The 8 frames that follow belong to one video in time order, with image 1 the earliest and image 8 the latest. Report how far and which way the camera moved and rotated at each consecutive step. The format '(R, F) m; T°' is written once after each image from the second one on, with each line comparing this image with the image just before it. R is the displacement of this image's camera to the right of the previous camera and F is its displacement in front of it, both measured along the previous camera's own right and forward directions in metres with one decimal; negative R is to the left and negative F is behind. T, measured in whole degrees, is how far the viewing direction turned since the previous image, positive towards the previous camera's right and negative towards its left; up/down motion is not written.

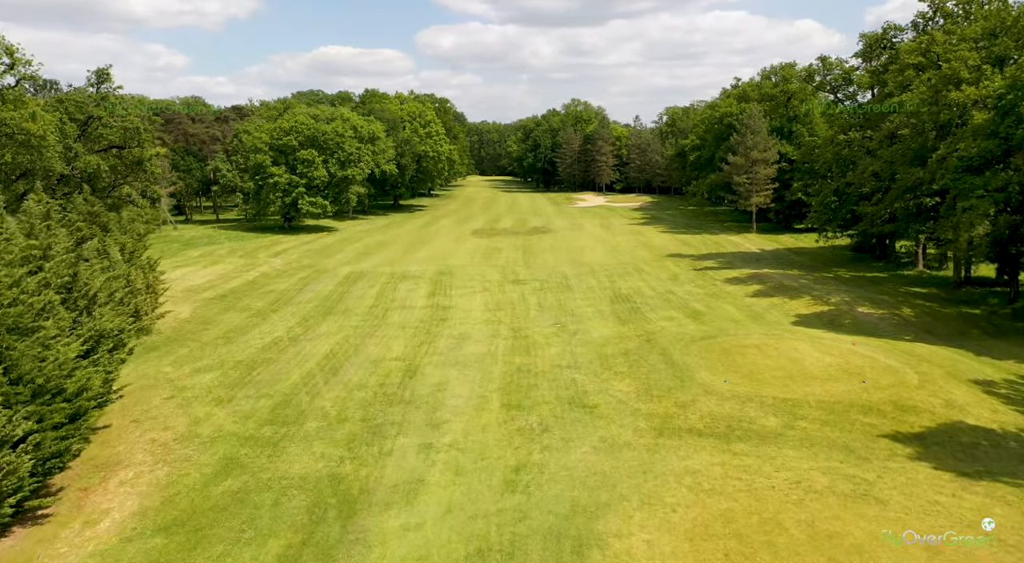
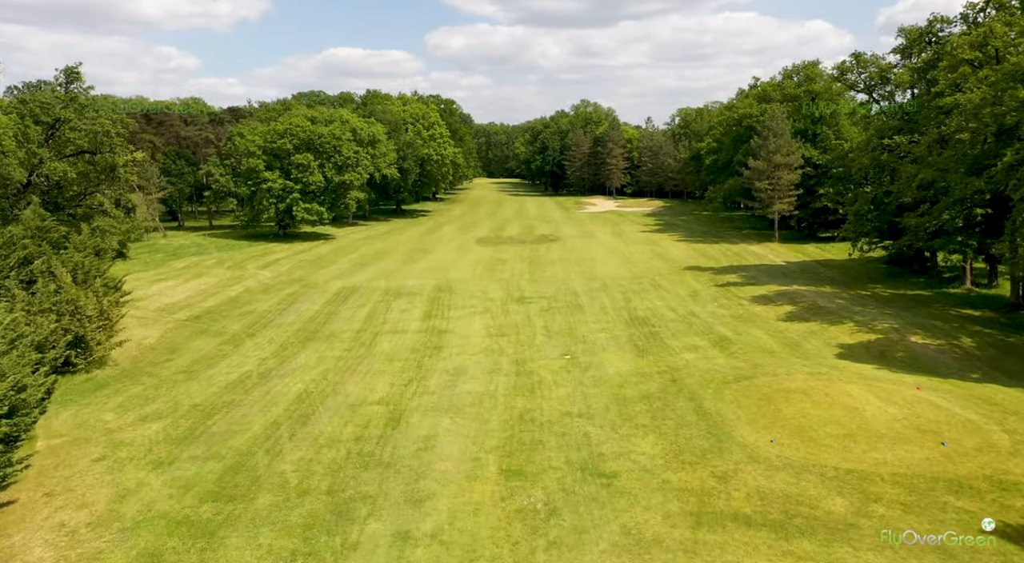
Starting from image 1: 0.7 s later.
(+0.2, +3.1) m; -1°
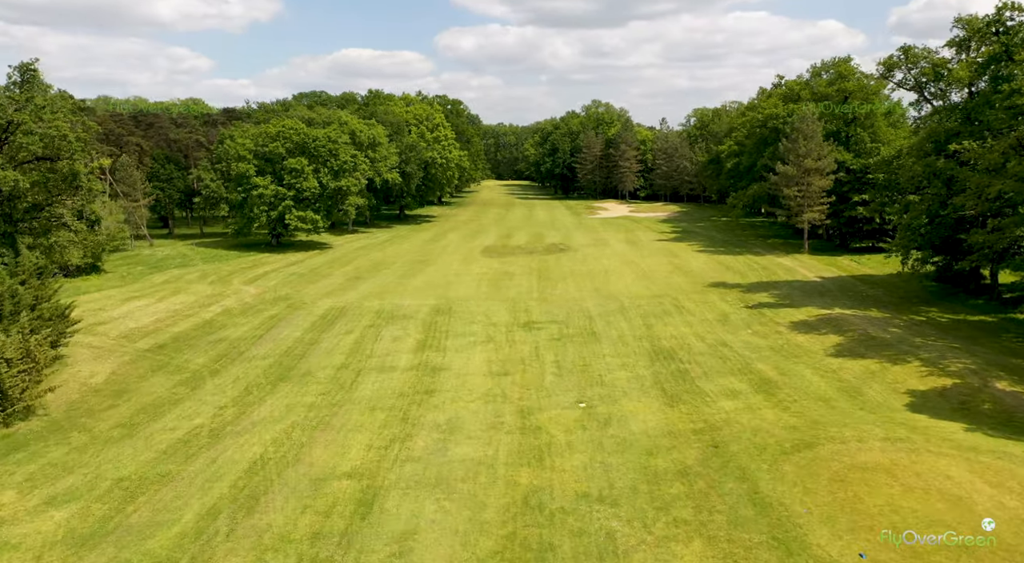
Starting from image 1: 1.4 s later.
(+0.1, +3.7) m; -1°
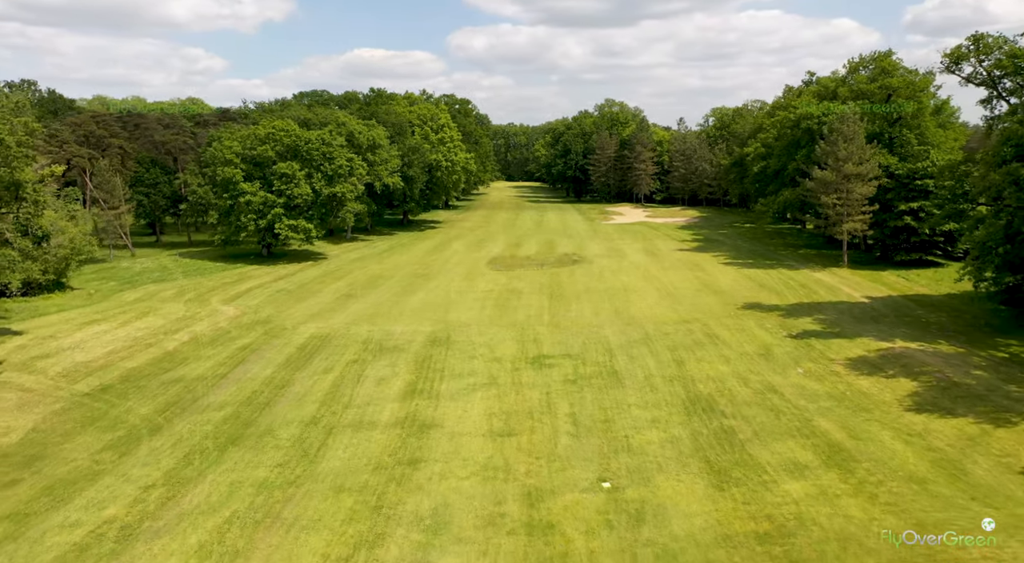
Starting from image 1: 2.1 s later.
(+0.1, +4.2) m; -1°
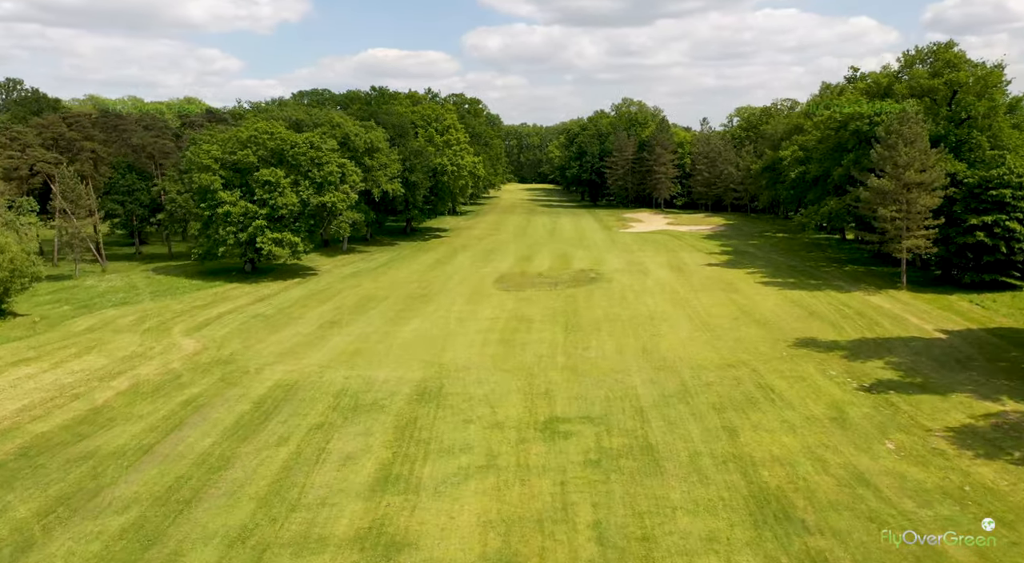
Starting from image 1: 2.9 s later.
(+0.2, +5.2) m; -1°
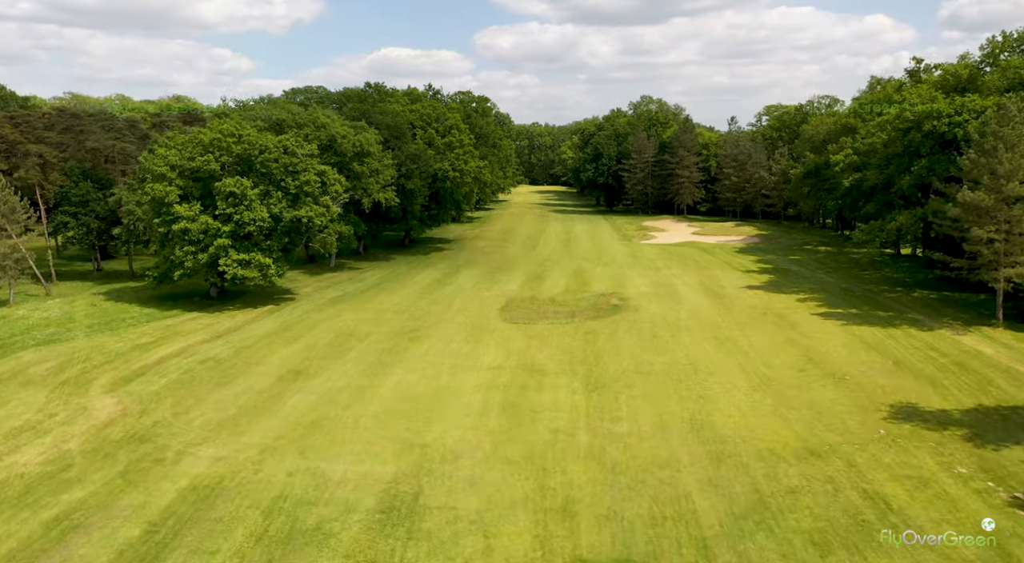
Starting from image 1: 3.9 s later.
(+0.1, +6.6) m; -1°
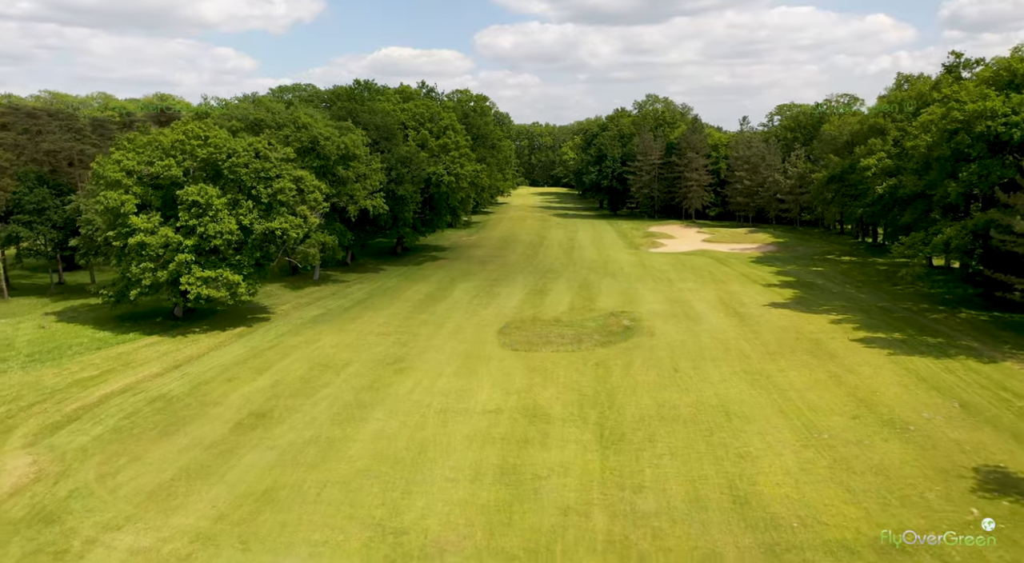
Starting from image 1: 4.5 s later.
(0.0, +4.1) m; 0°
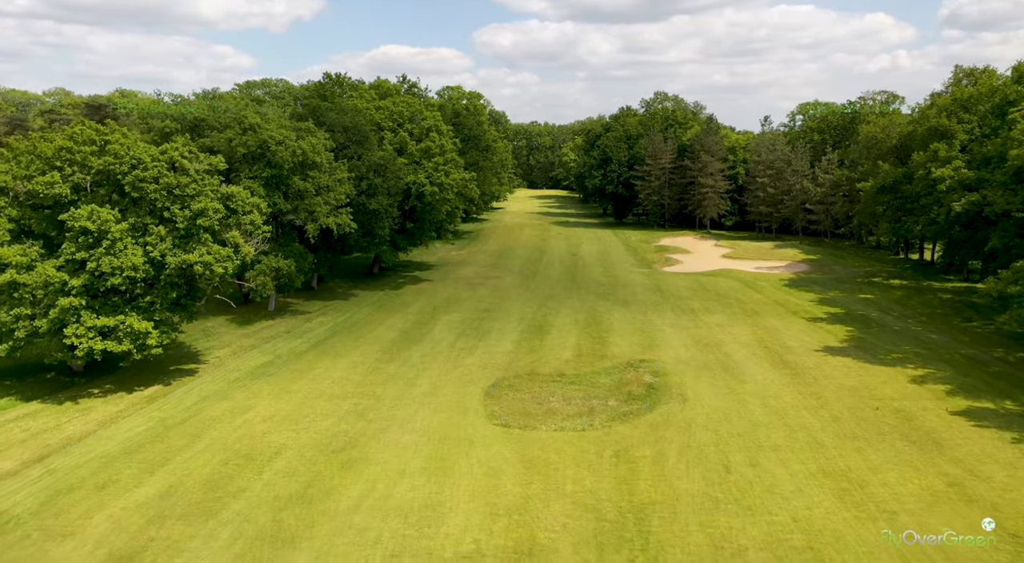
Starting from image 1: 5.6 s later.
(+0.2, +7.6) m; 0°
